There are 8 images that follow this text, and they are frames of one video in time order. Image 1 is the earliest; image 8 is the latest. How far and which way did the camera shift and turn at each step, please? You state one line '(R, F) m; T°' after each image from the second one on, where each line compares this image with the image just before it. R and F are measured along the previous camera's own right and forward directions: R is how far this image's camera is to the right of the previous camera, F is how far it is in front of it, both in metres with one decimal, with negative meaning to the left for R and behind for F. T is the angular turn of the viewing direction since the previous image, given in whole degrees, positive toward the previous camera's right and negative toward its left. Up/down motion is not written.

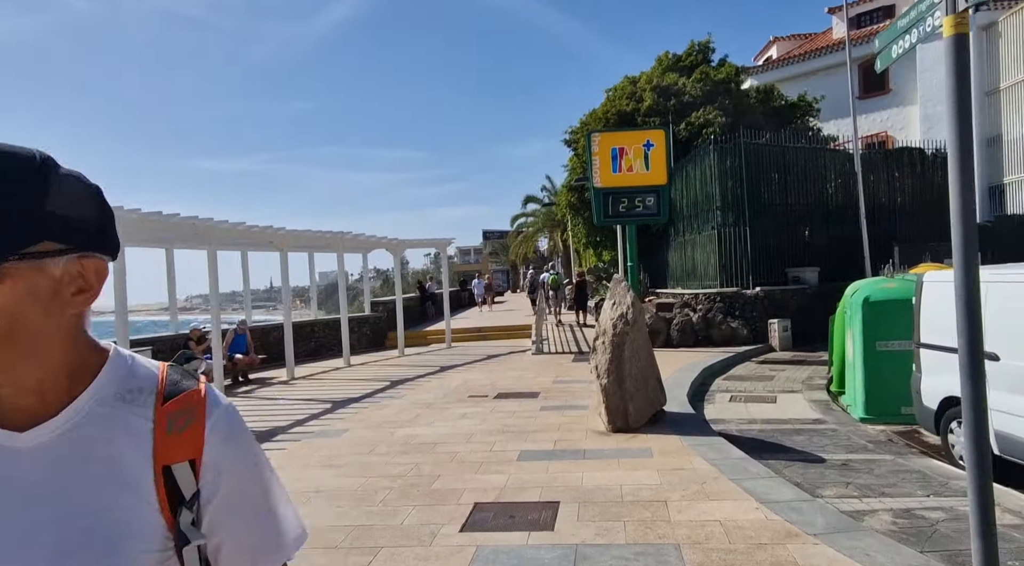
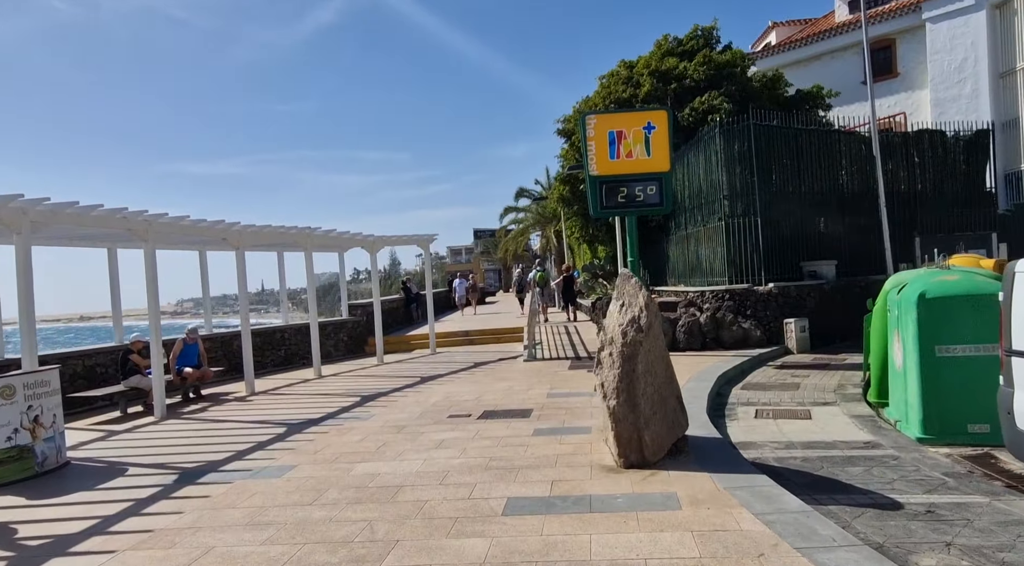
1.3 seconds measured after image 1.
(+0.1, +1.5) m; +1°
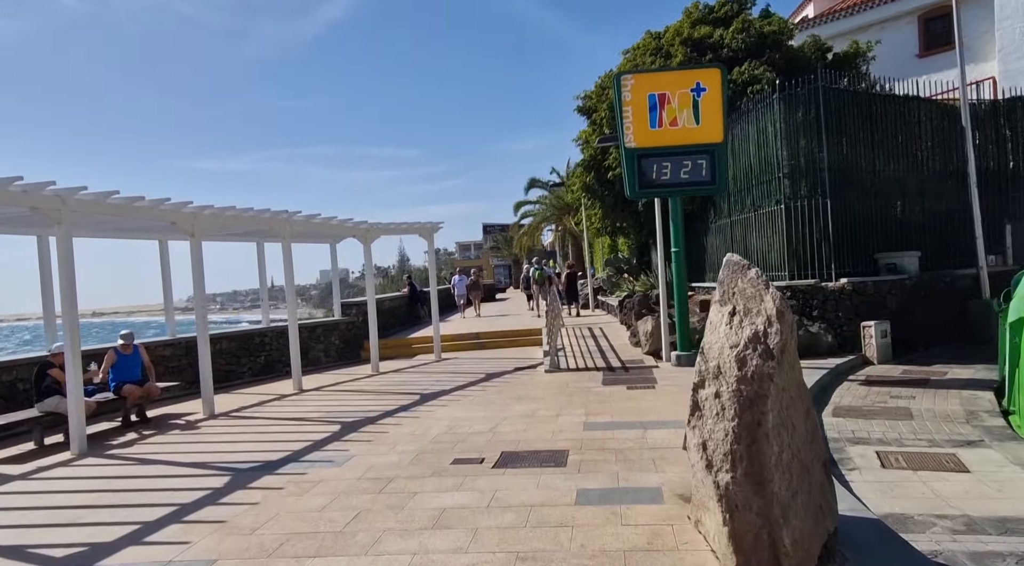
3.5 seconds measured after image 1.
(-0.2, +2.4) m; -1°
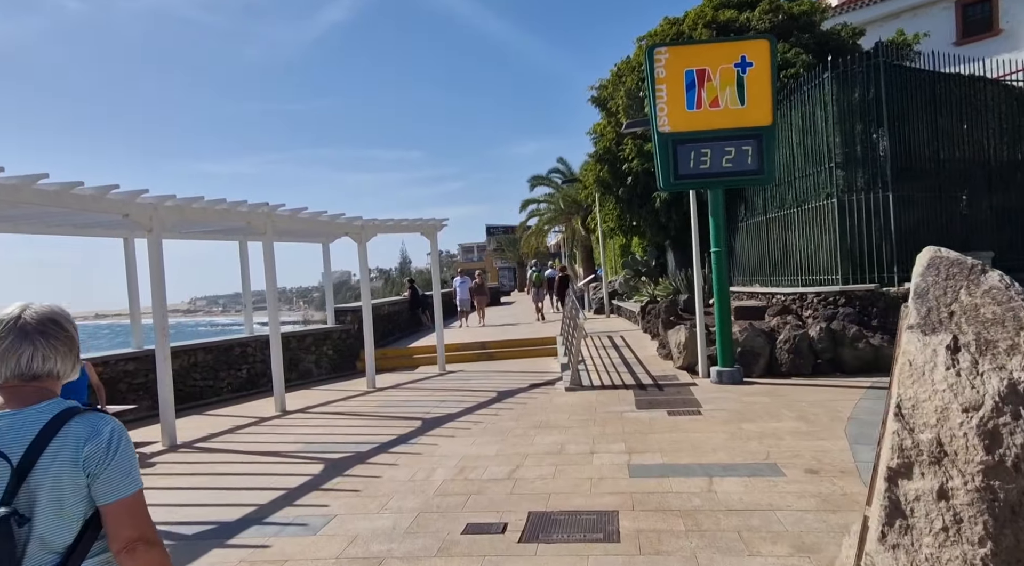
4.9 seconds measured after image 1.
(-0.2, +1.5) m; 0°
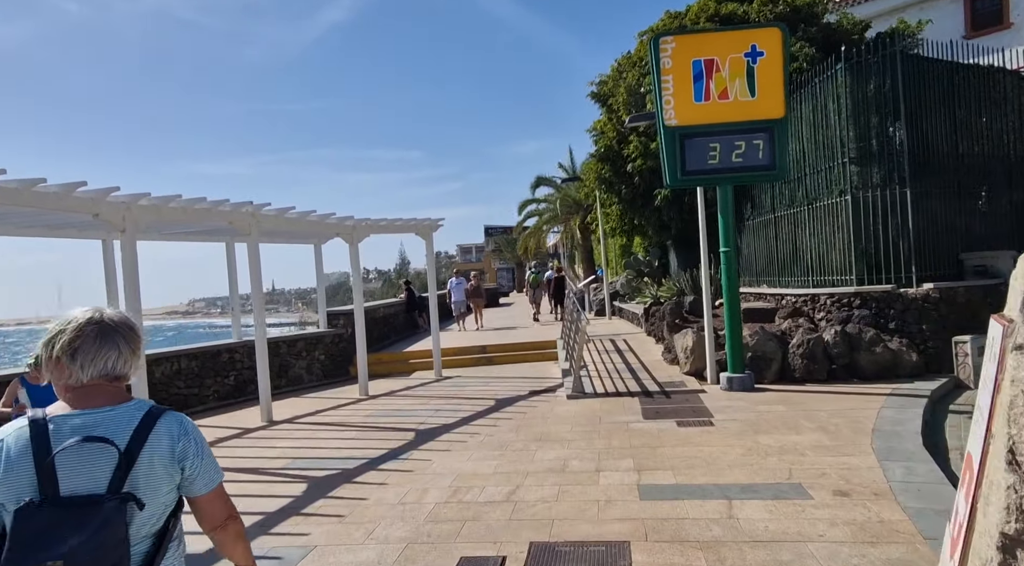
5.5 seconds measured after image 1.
(0.0, +0.5) m; 0°
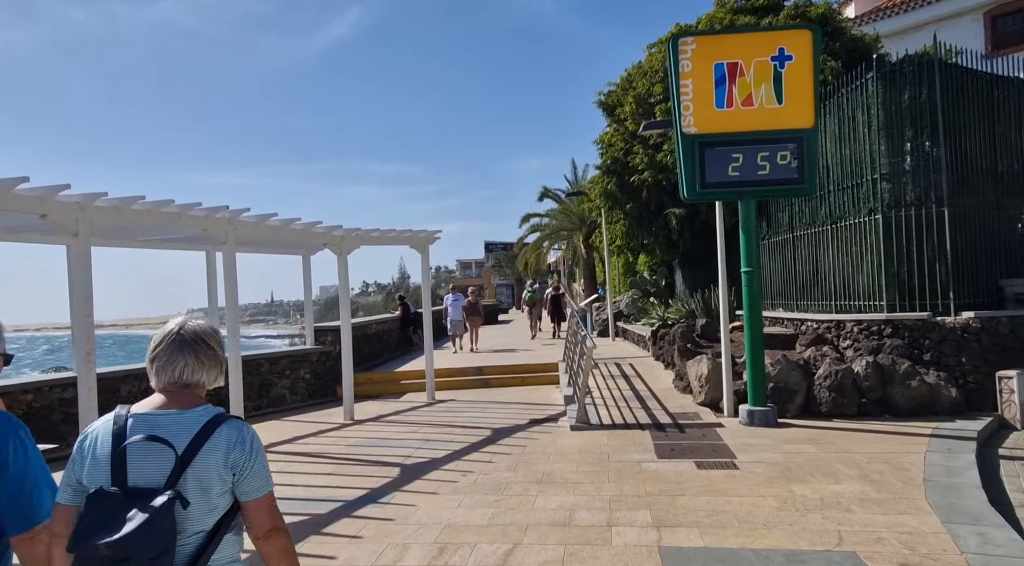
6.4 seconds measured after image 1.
(0.0, +0.9) m; 0°
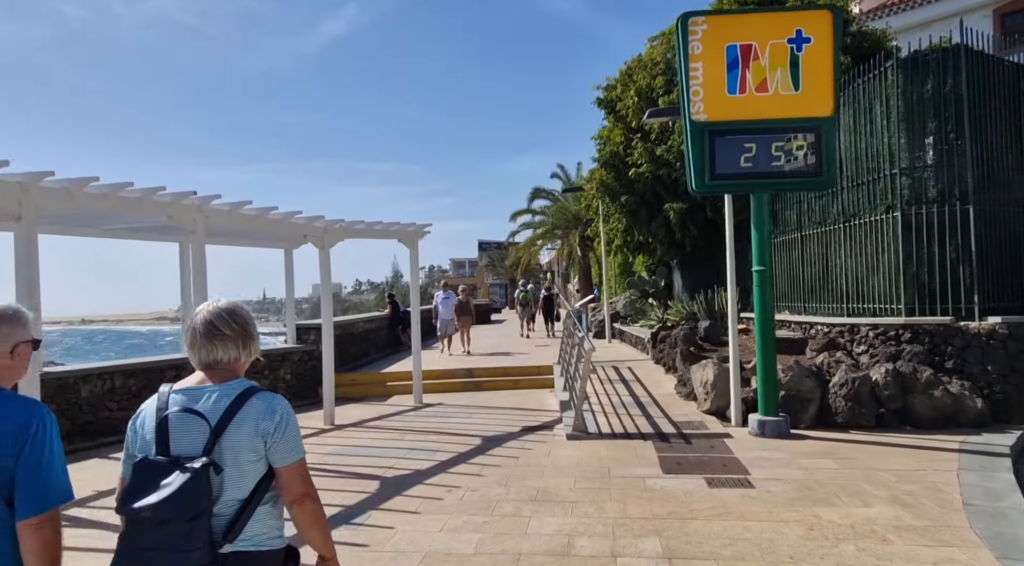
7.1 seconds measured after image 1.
(0.0, +0.7) m; +1°
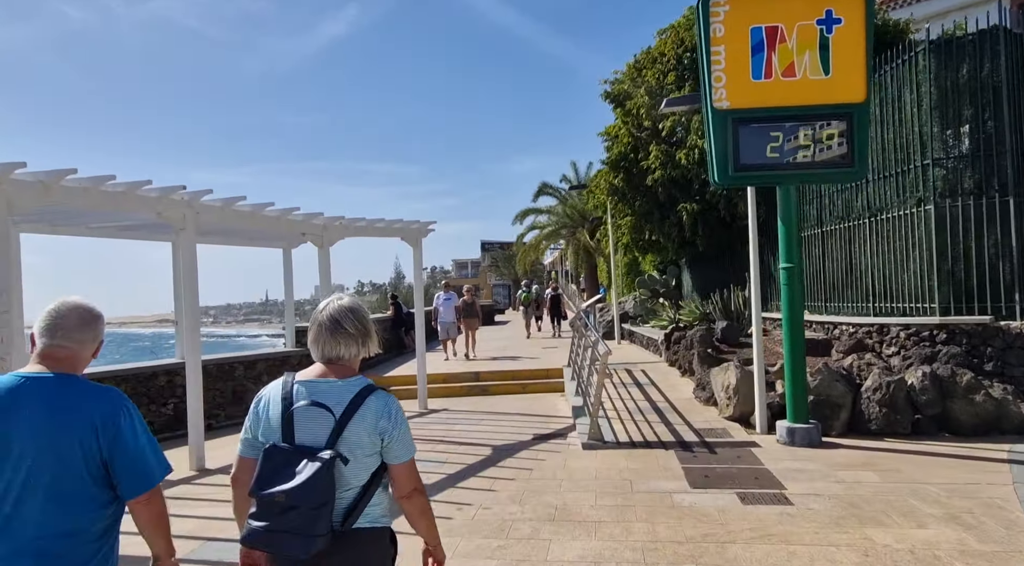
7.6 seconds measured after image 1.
(-0.1, +0.5) m; 0°
